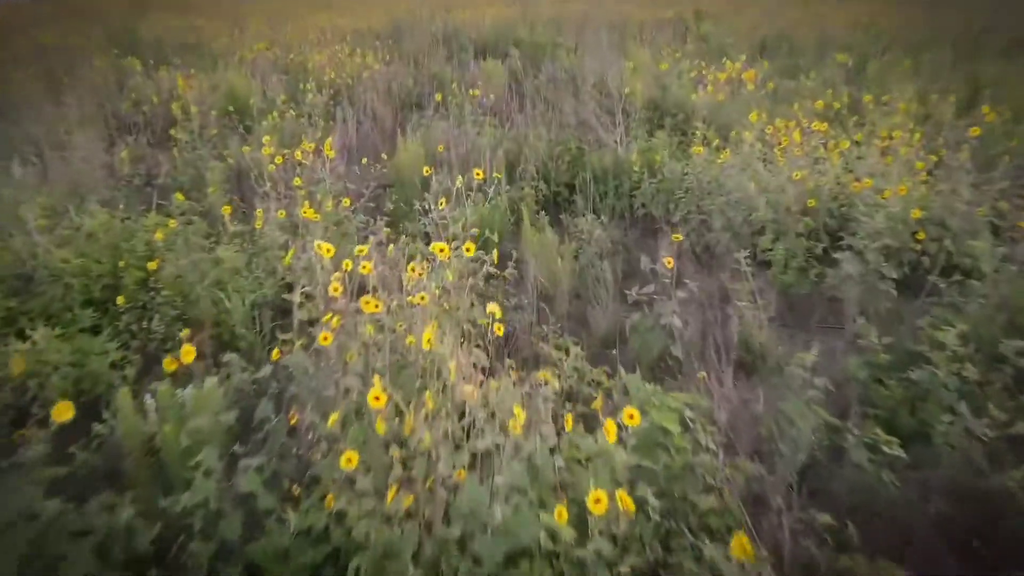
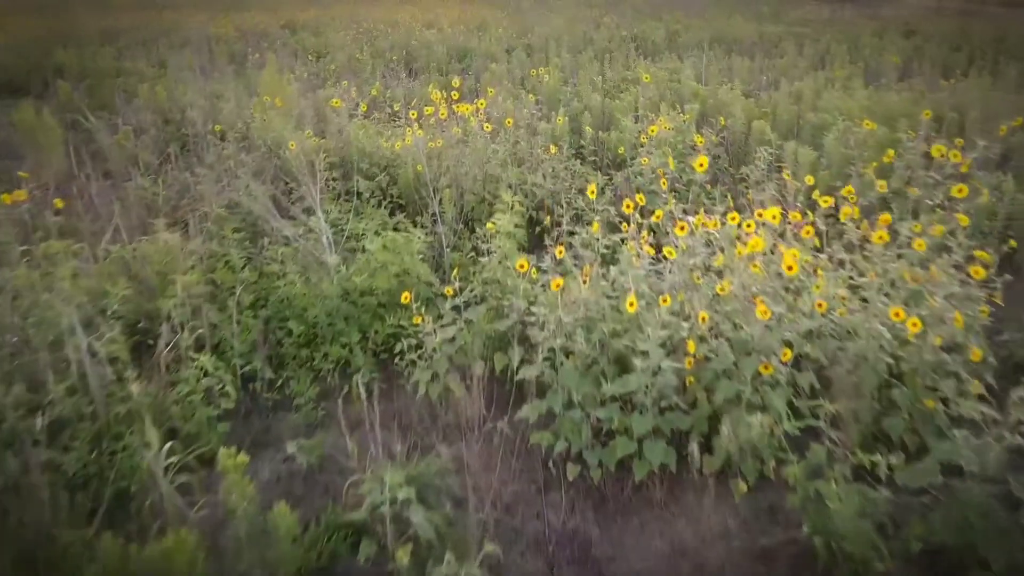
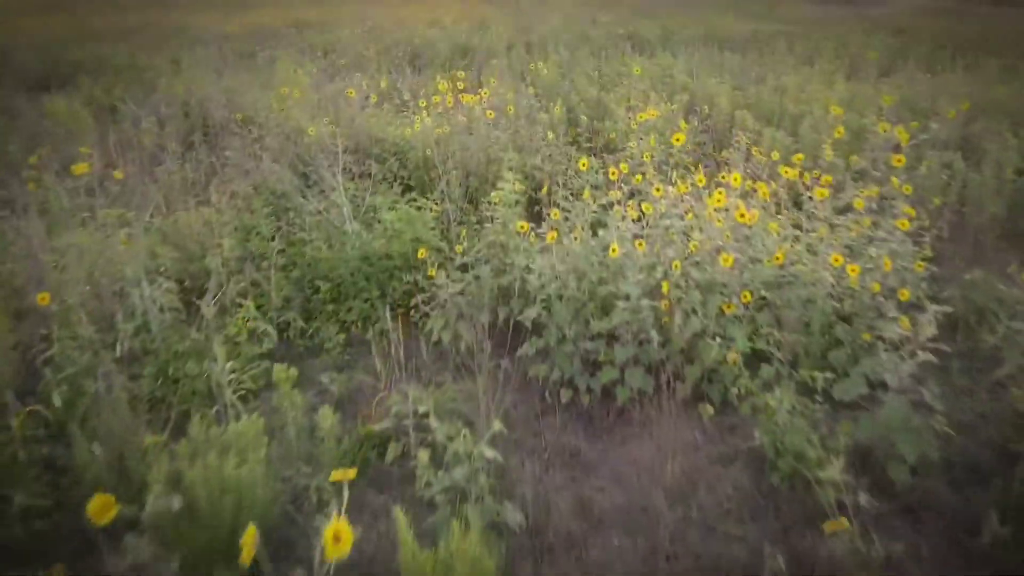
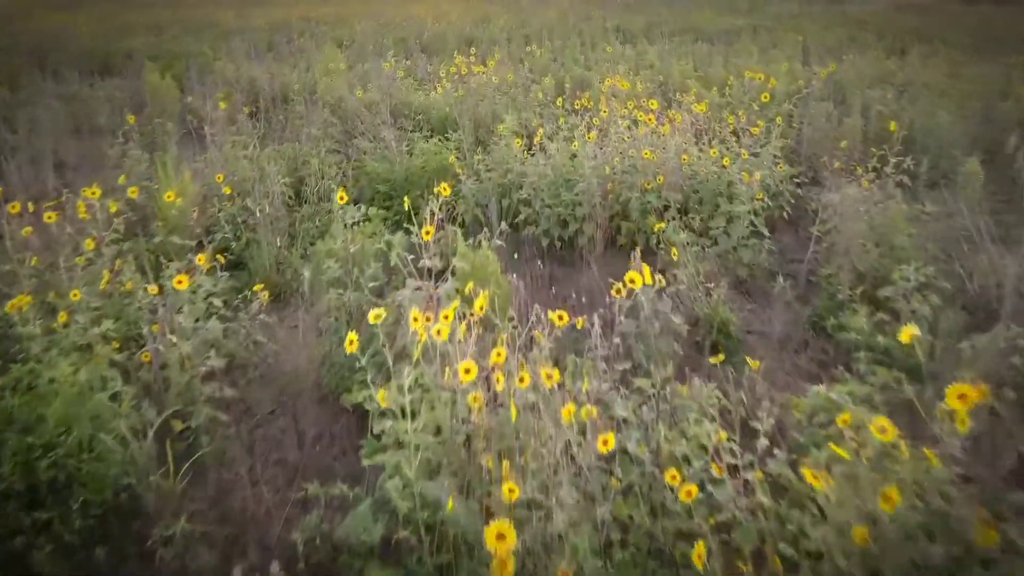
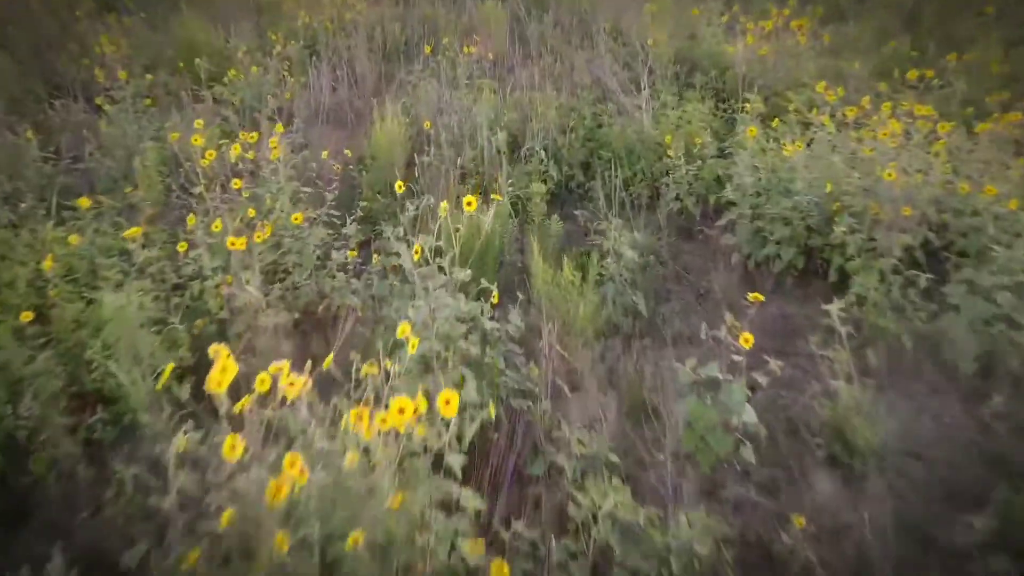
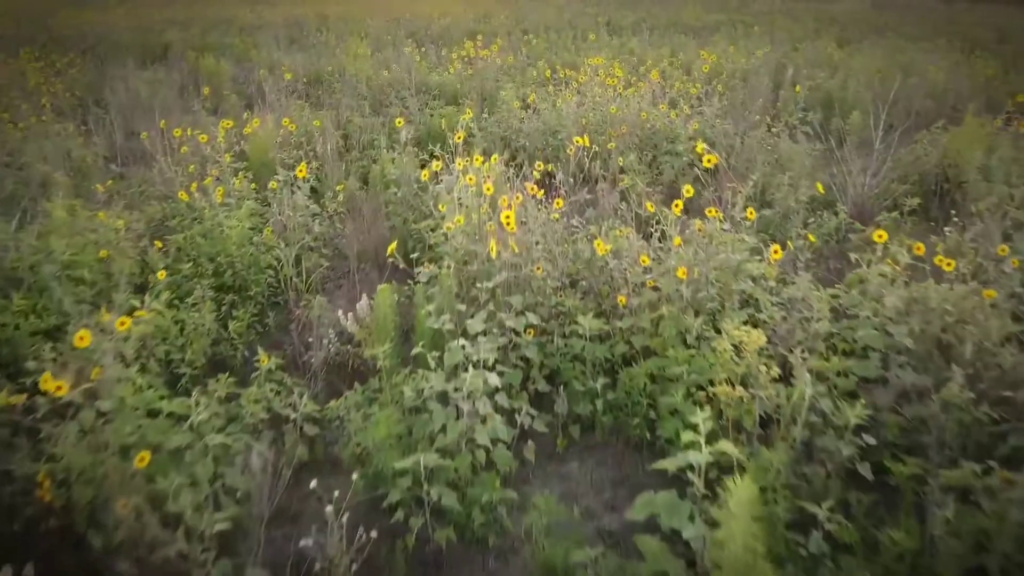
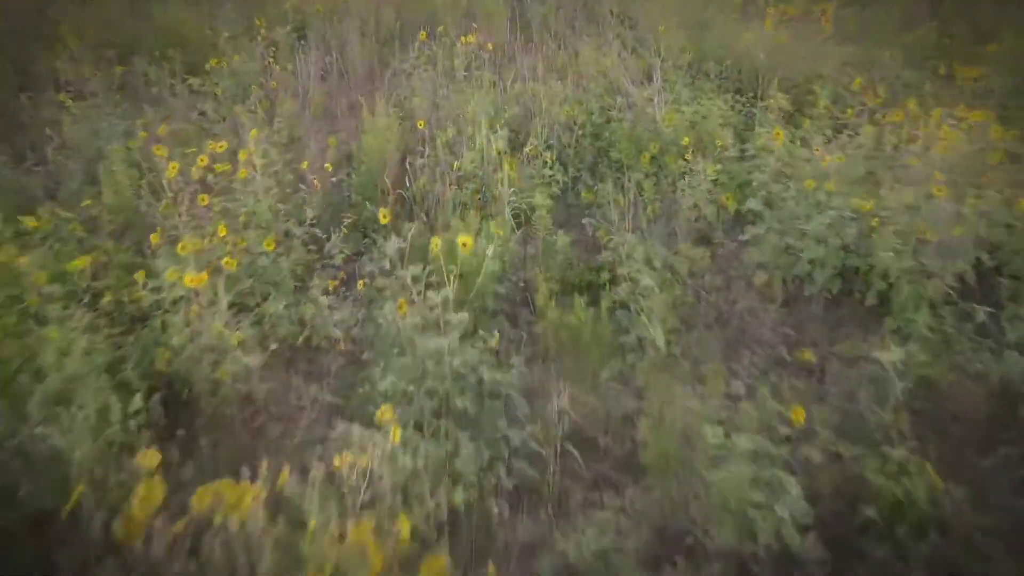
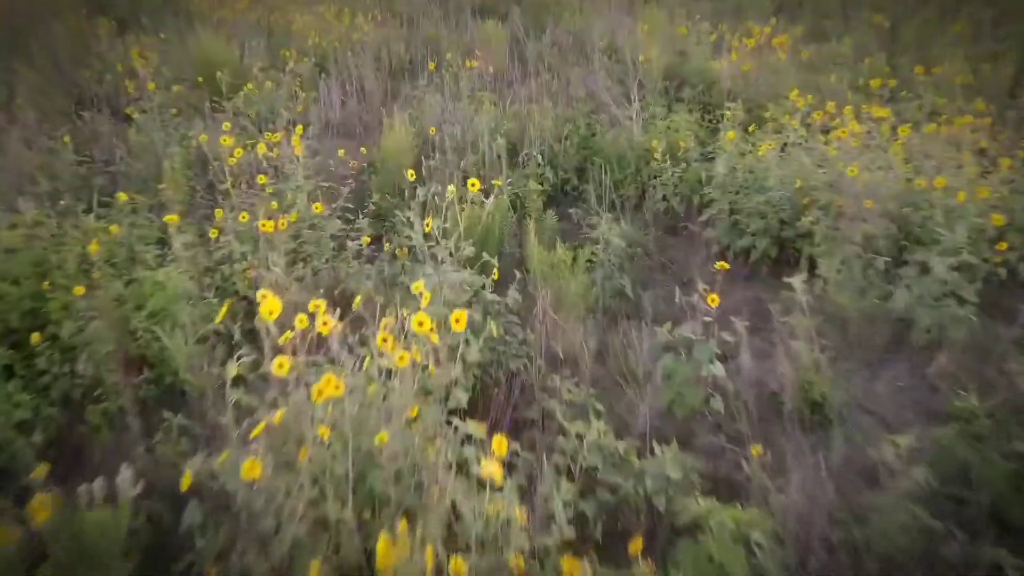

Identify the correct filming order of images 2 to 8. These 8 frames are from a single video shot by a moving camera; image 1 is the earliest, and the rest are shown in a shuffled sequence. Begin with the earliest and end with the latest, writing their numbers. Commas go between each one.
8, 5, 7, 6, 4, 3, 2
